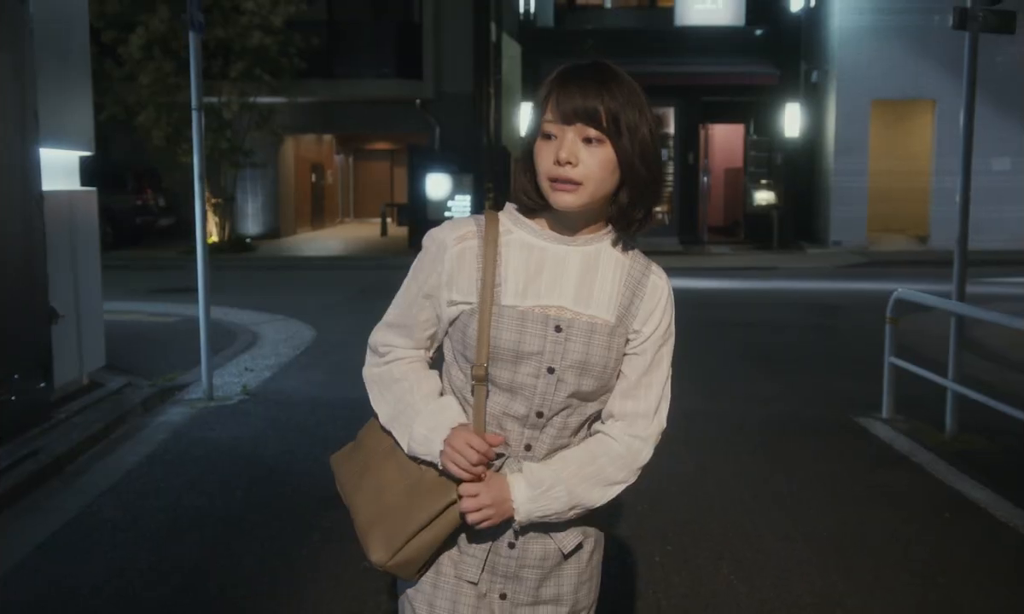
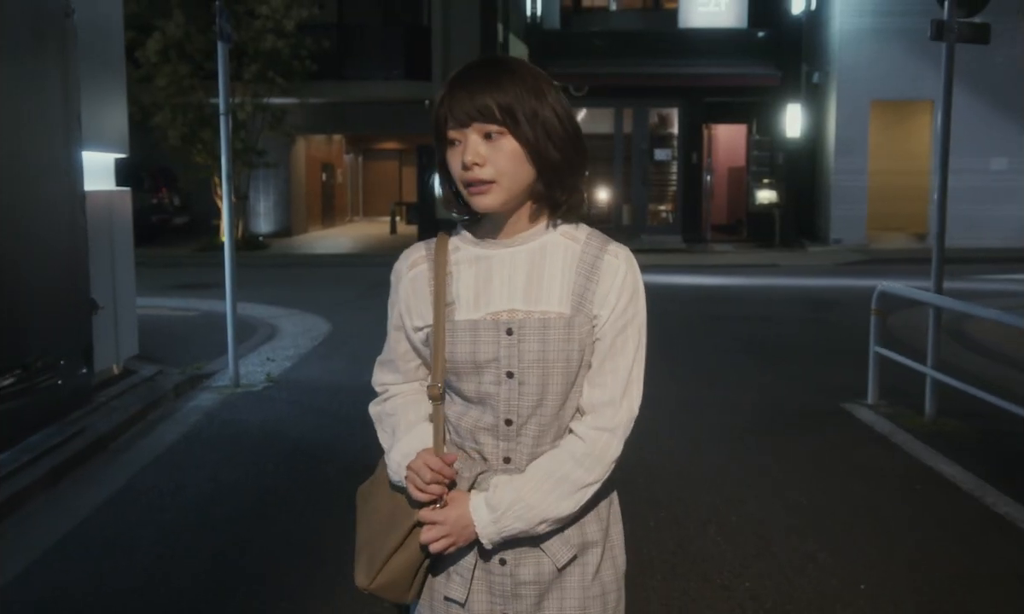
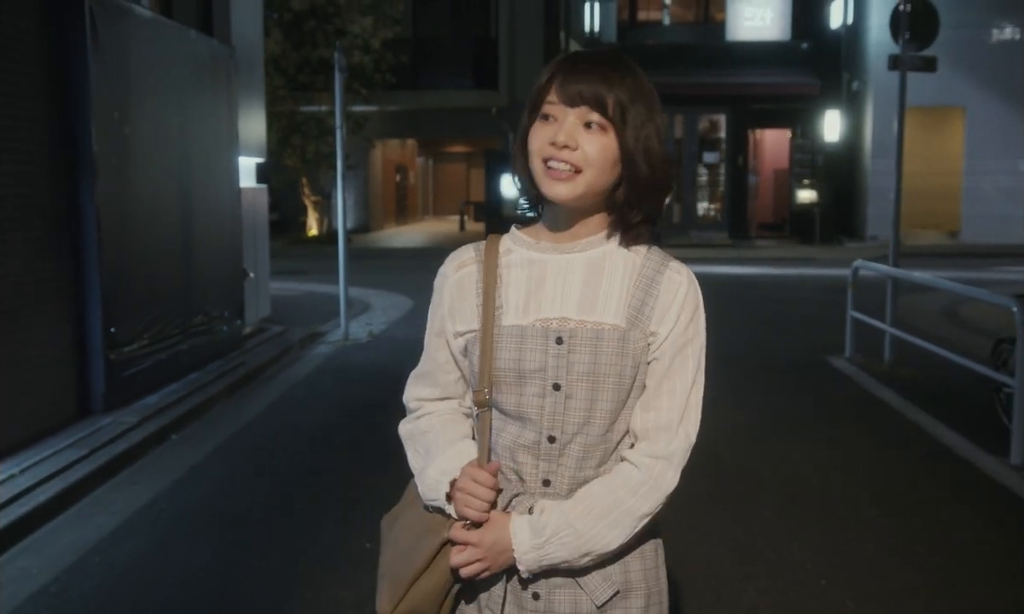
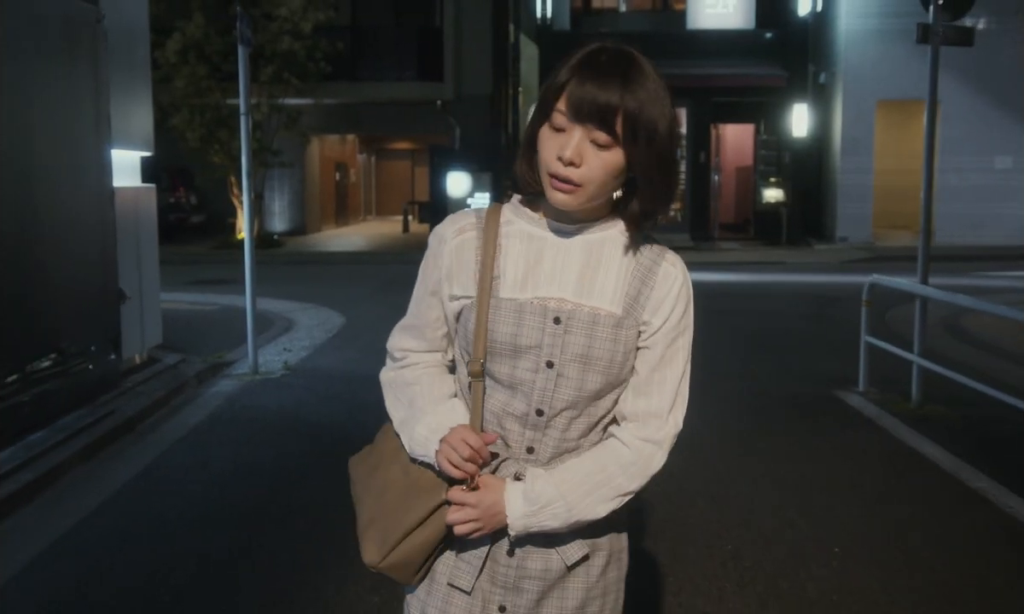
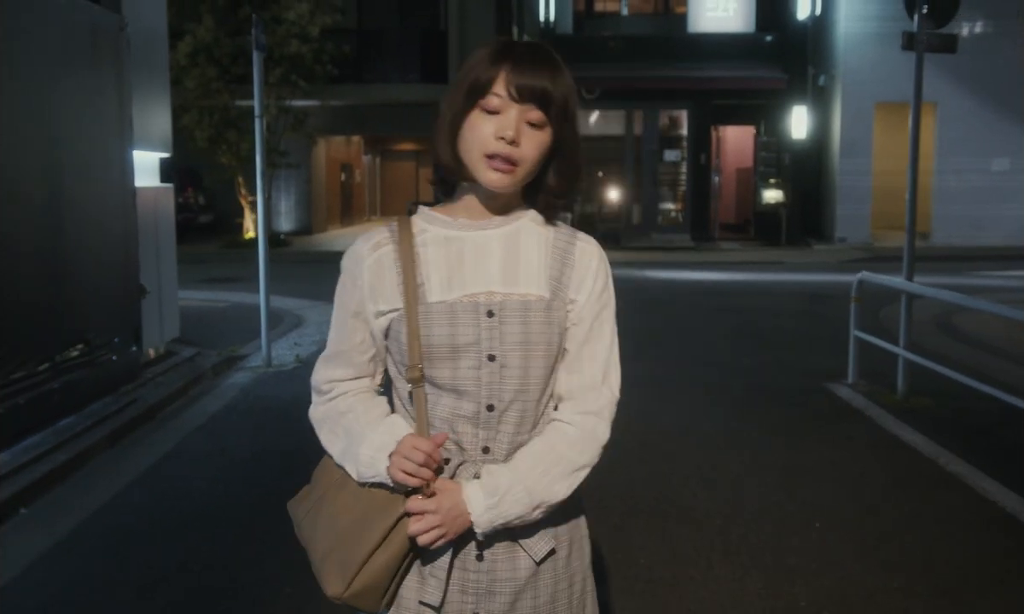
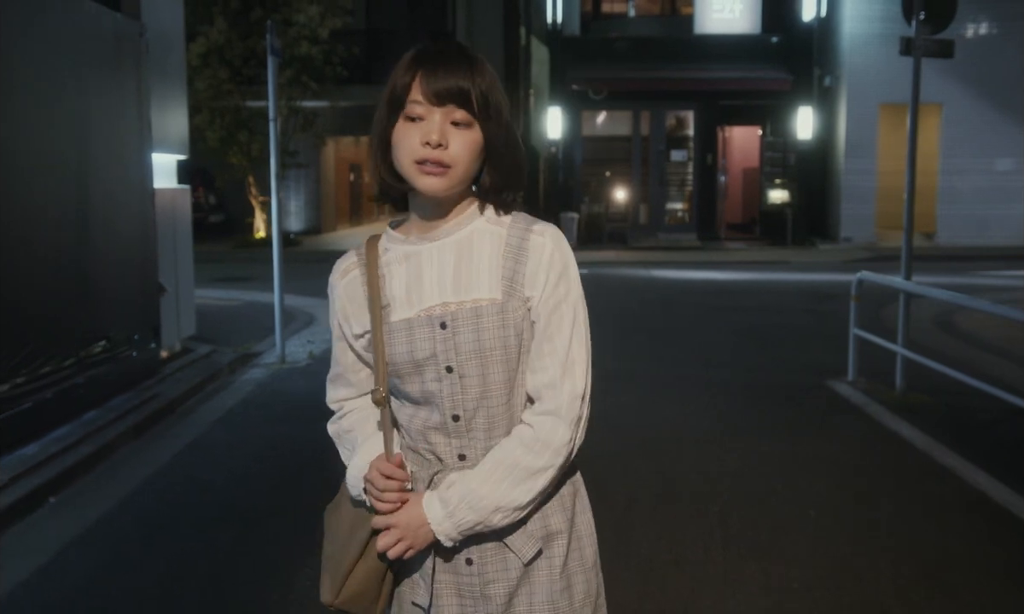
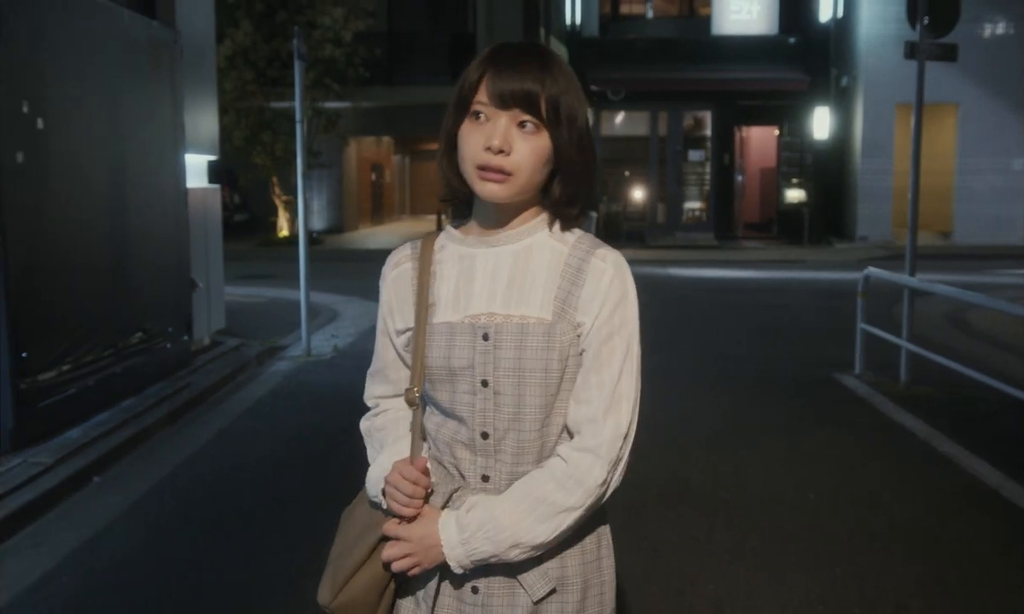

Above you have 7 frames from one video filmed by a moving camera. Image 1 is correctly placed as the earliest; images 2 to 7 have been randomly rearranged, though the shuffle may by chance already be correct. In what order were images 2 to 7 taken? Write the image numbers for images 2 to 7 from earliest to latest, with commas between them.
2, 4, 5, 6, 7, 3
